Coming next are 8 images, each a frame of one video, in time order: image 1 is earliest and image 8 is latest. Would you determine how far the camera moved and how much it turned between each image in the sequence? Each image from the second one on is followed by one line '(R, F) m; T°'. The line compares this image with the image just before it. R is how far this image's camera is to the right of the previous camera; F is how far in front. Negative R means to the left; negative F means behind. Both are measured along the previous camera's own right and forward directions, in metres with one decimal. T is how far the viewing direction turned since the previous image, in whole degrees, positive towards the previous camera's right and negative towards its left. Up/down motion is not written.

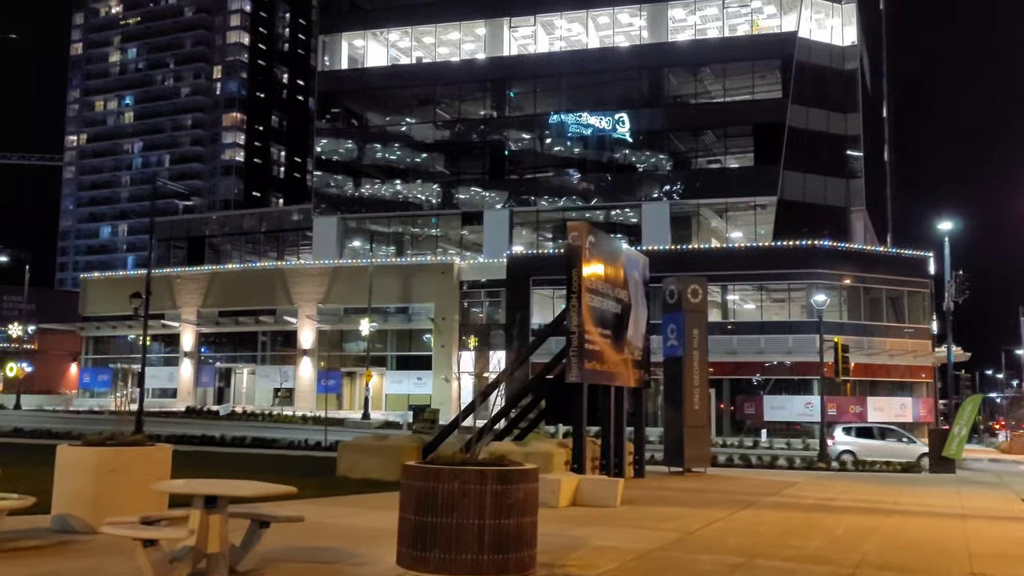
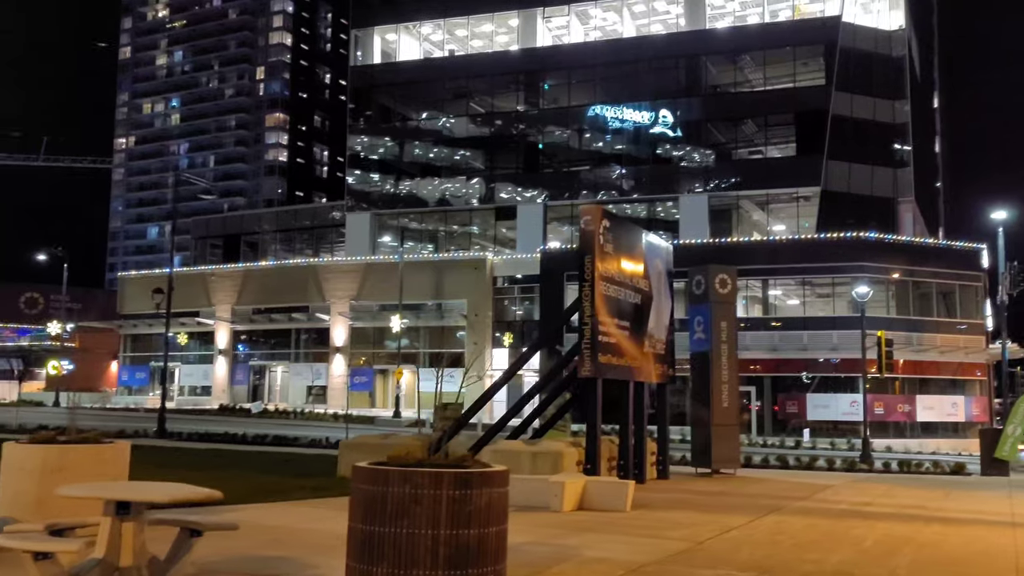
(+0.6, +1.1) m; -3°
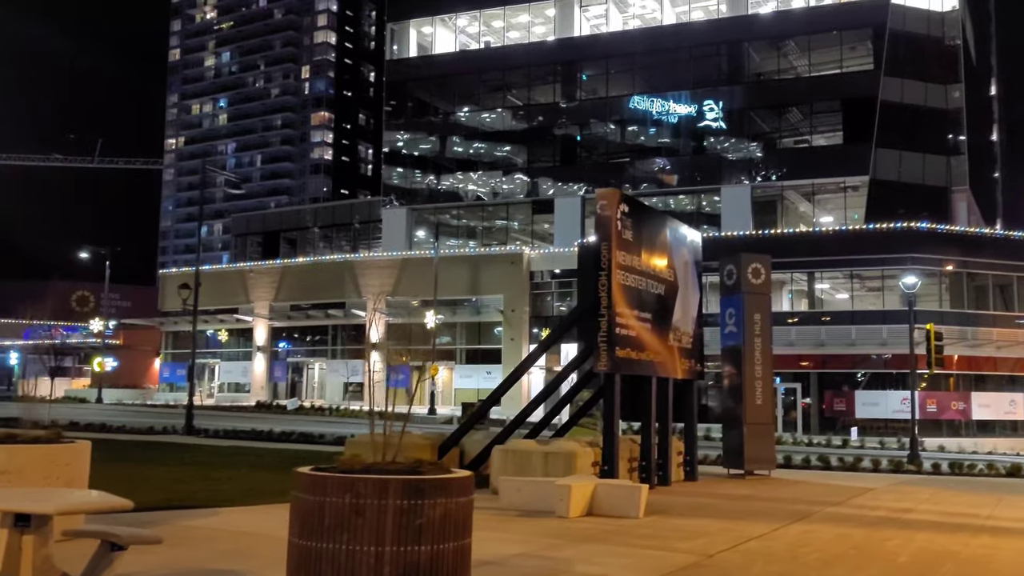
(+0.6, +1.0) m; -3°
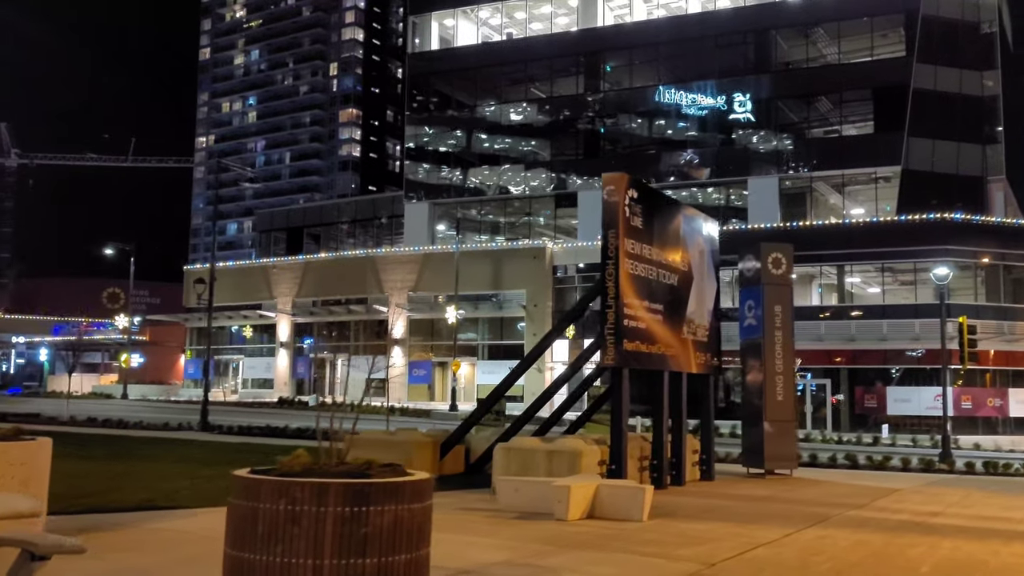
(+0.4, +0.7) m; -2°
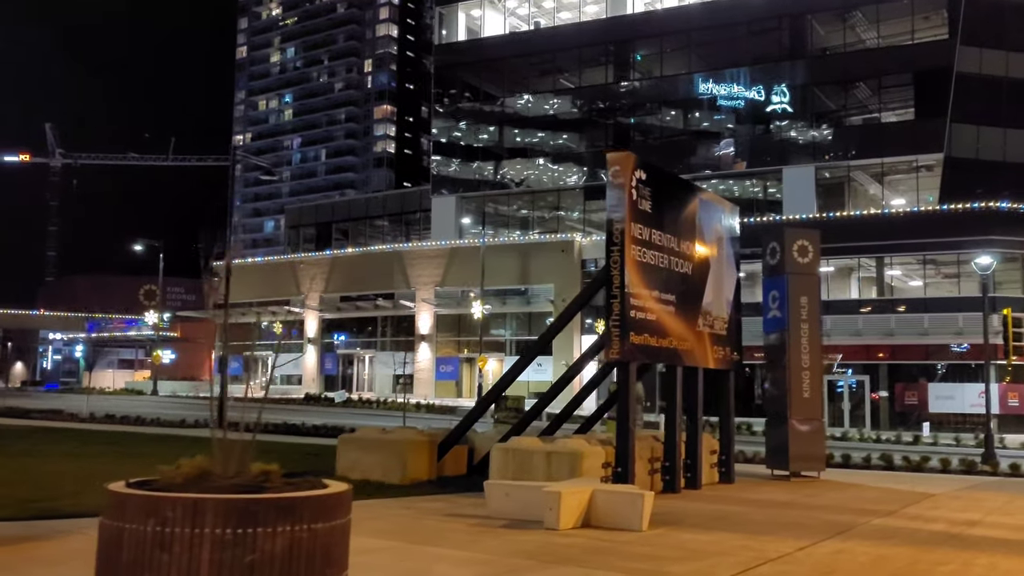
(+0.6, +1.0) m; -2°
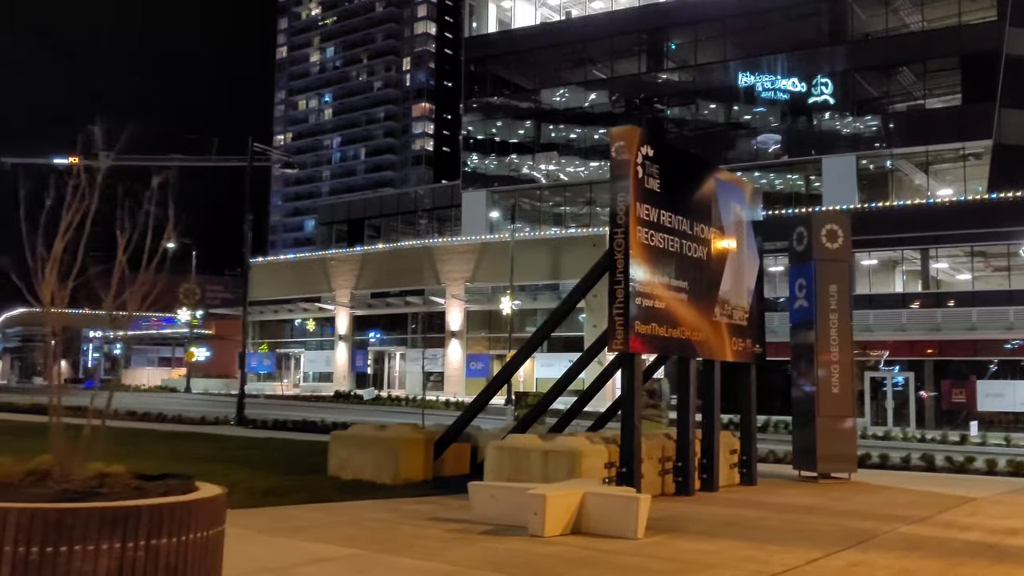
(+0.6, +1.0) m; -3°
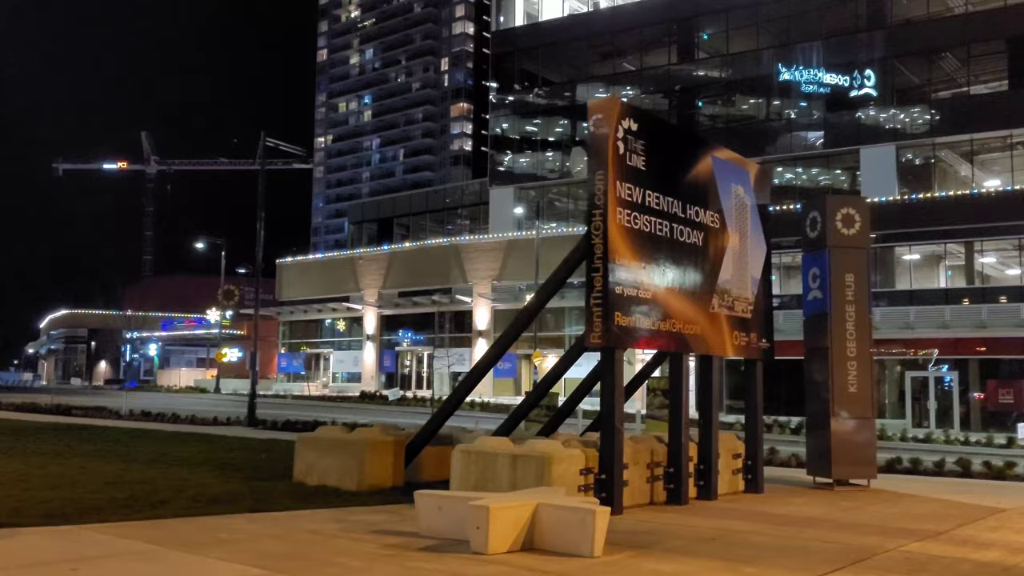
(+0.9, +1.1) m; -3°
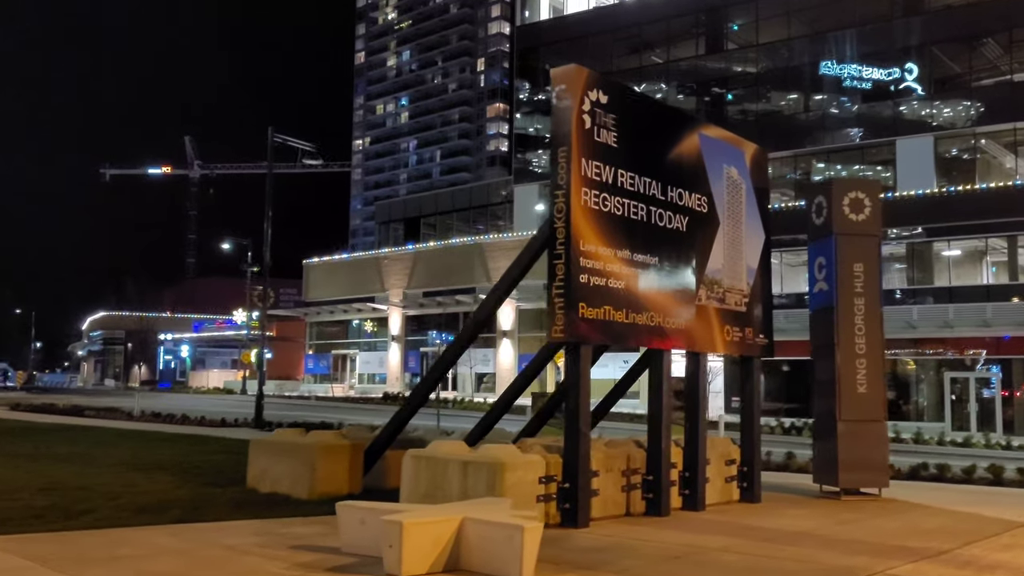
(+1.0, +1.0) m; -3°
